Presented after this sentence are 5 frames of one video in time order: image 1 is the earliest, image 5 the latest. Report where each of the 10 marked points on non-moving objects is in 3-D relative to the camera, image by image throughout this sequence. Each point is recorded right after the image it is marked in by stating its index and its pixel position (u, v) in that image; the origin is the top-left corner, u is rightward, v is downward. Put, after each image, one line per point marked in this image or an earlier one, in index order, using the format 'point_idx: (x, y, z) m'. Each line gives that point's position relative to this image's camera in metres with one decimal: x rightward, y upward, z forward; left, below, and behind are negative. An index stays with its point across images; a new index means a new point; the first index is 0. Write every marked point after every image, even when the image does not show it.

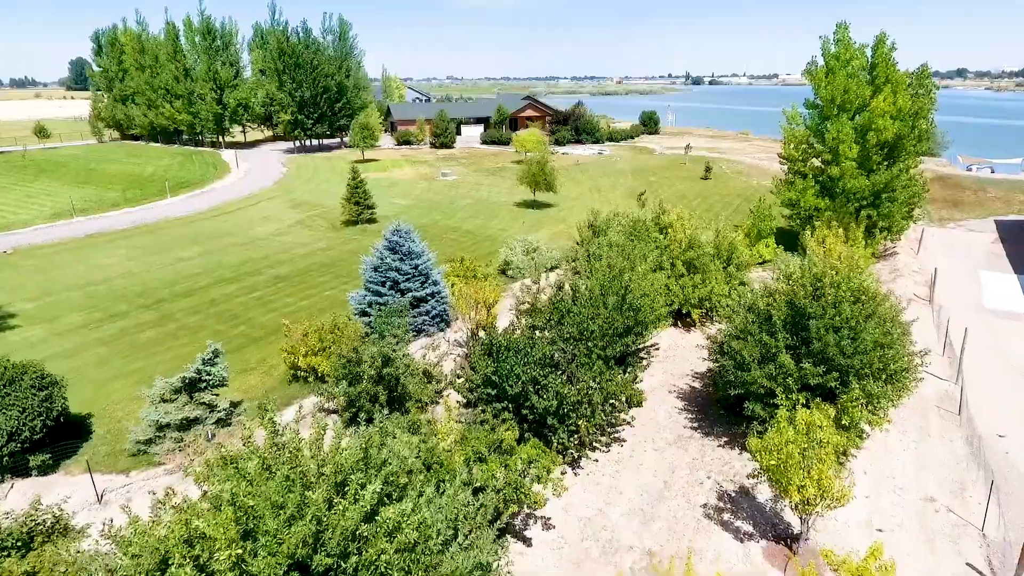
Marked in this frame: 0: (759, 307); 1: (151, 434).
0: (+6.8, -0.6, +16.6) m
1: (-9.9, -4.0, +16.5) m
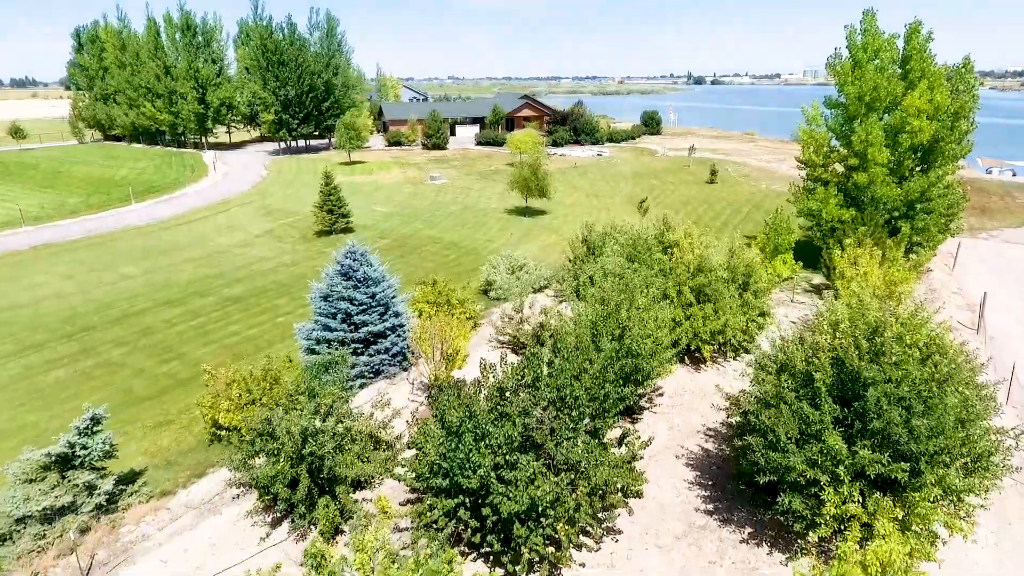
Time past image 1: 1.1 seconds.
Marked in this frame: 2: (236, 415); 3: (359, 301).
0: (+6.0, -1.7, +12.8) m
1: (-10.7, -5.1, +12.7) m
2: (-7.6, -3.5, +16.5) m
3: (-5.0, -0.4, +19.7) m
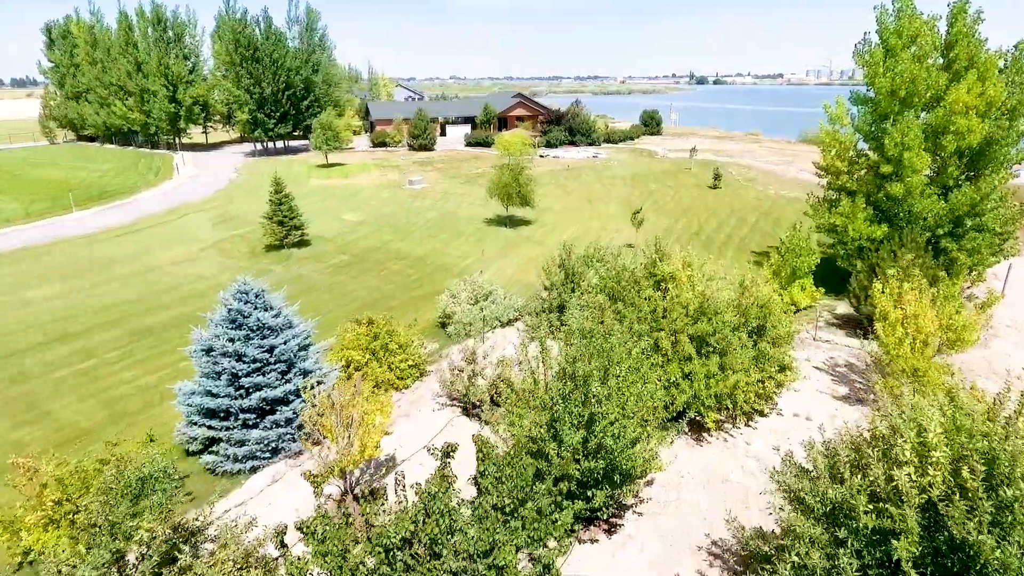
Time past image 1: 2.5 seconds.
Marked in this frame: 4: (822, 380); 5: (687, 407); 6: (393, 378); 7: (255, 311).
0: (+4.5, -2.9, +7.9) m
1: (-12.2, -6.4, +7.9) m
2: (-9.0, -4.8, +11.7) m
3: (-6.5, -1.7, +14.8) m
4: (+10.0, -3.0, +19.4) m
5: (+4.7, -3.2, +16.2) m
6: (-3.6, -2.8, +18.6) m
7: (-6.5, -0.6, +15.2) m
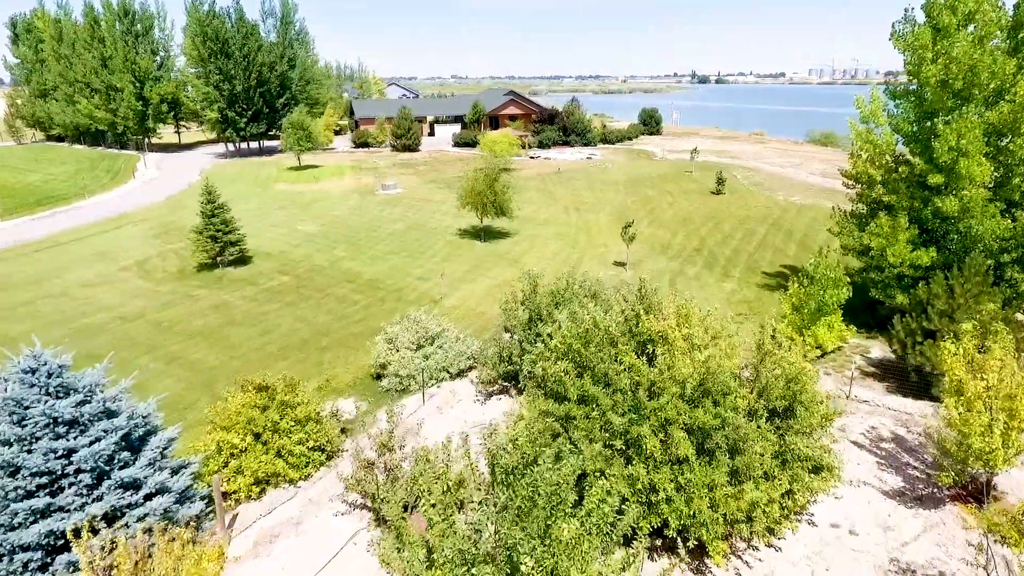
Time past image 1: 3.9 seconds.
0: (+3.0, -4.3, +3.0) m
1: (-13.8, -7.7, +3.1) m
2: (-10.5, -6.0, +6.8) m
3: (-8.0, -3.0, +10.0) m
4: (+8.5, -4.3, +14.5) m
5: (+3.2, -4.5, +11.3) m
6: (-5.1, -4.1, +13.7) m
7: (-8.0, -1.9, +10.4) m
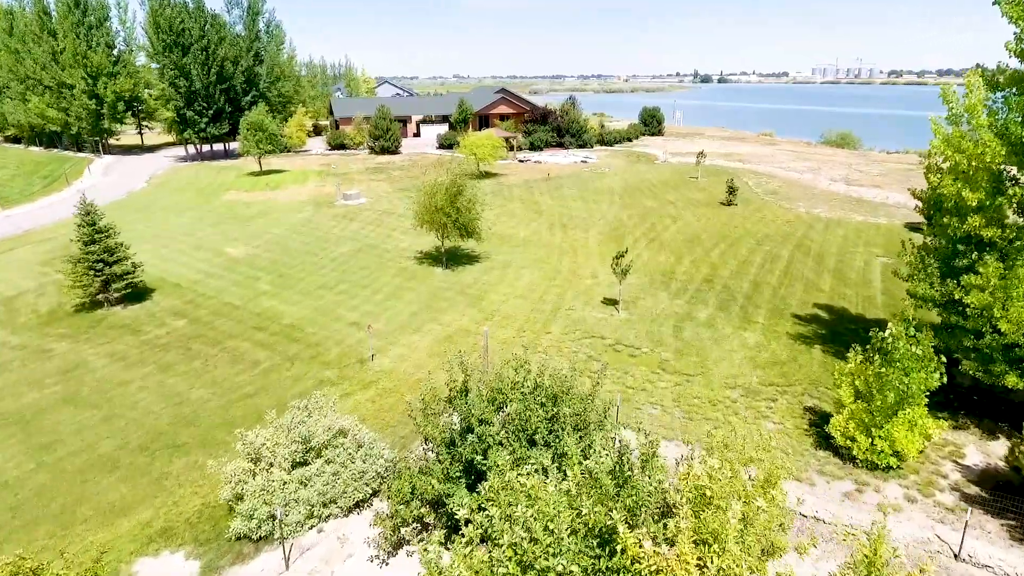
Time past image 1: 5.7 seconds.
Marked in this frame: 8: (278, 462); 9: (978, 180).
0: (+1.4, -6.1, -3.4) m
1: (-15.4, -9.4, -3.3) m
2: (-12.1, -7.8, +0.5) m
3: (-9.6, -4.8, +3.6) m
4: (+6.9, -6.1, +8.1) m
5: (+1.6, -6.3, +4.9) m
6: (-6.7, -5.9, +7.3) m
7: (-9.6, -3.7, +4.0) m
8: (-4.8, -3.6, +12.3) m
9: (+11.4, +2.6, +14.8) m
